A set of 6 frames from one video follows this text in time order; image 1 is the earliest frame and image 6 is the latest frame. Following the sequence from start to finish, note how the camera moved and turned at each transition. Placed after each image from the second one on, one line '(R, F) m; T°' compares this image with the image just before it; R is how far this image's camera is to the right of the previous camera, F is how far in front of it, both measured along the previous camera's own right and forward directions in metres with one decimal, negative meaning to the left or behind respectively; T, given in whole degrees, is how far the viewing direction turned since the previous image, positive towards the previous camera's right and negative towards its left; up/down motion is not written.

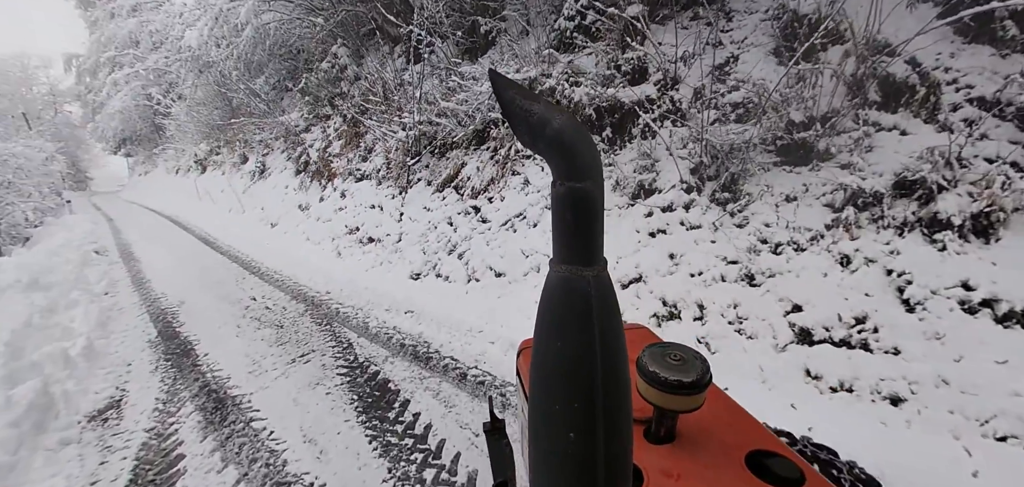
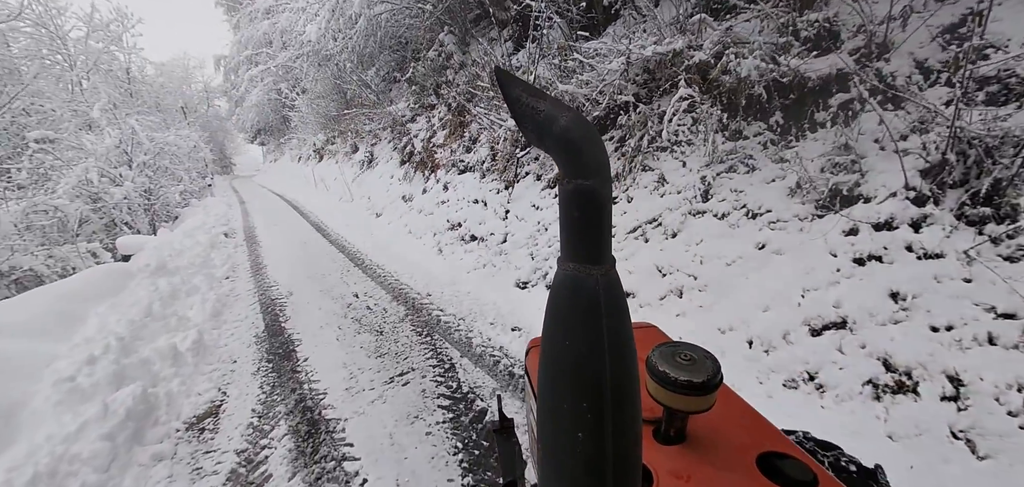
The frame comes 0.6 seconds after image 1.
(-0.4, +0.7) m; -12°
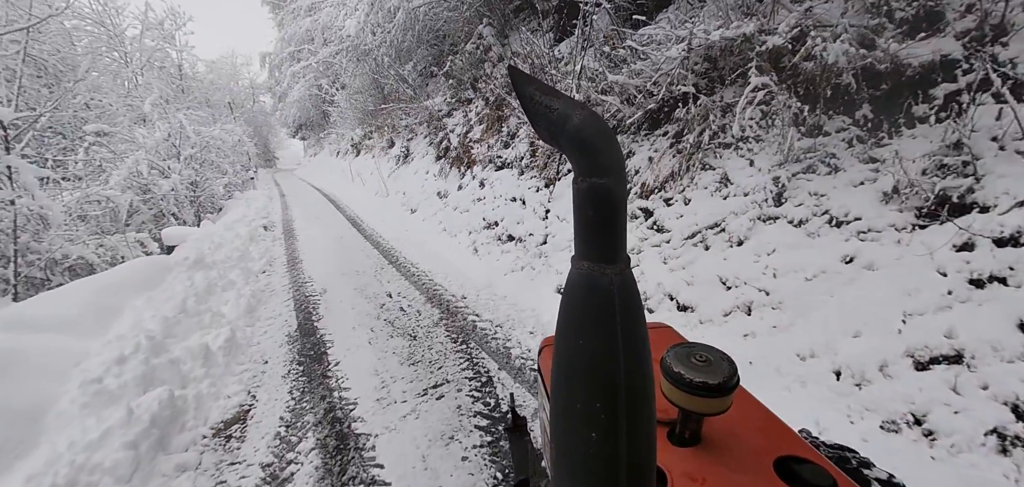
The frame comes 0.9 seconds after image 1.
(-0.1, +0.3) m; -4°
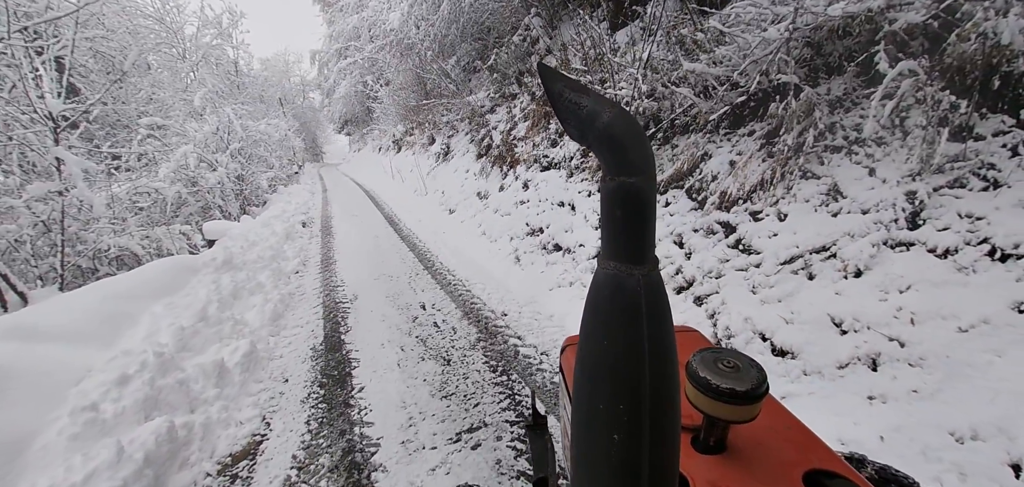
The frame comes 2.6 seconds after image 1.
(-0.1, +0.5) m; -5°
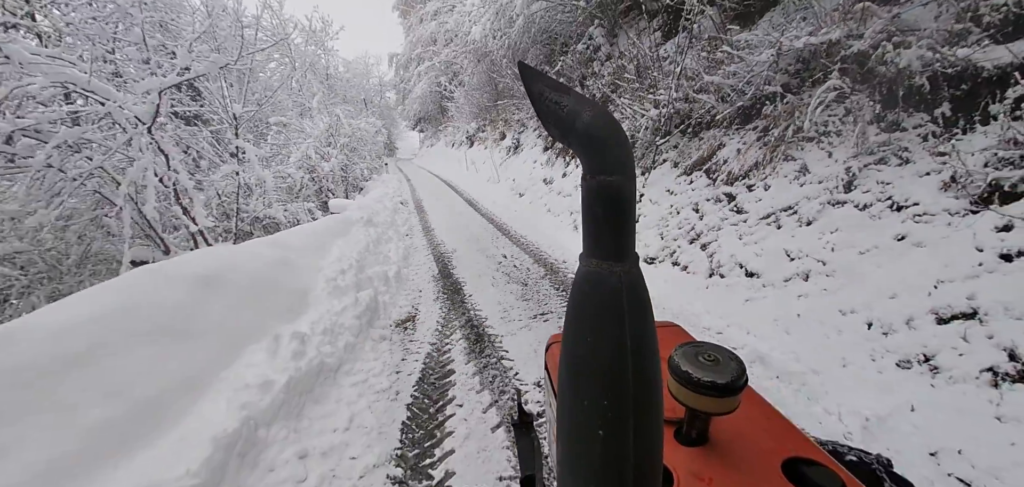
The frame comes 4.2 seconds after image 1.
(0.0, -1.6) m; -8°
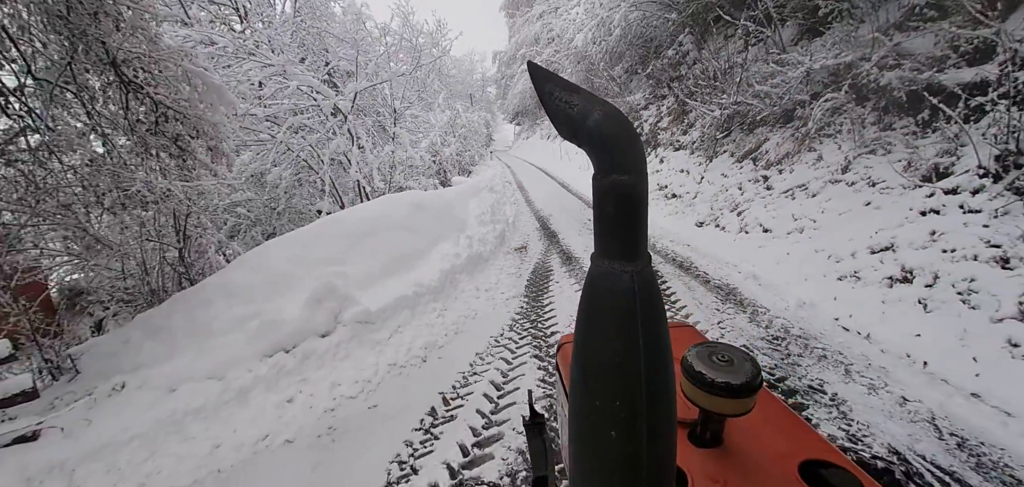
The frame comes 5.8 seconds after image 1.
(+0.1, -2.2) m; -11°
